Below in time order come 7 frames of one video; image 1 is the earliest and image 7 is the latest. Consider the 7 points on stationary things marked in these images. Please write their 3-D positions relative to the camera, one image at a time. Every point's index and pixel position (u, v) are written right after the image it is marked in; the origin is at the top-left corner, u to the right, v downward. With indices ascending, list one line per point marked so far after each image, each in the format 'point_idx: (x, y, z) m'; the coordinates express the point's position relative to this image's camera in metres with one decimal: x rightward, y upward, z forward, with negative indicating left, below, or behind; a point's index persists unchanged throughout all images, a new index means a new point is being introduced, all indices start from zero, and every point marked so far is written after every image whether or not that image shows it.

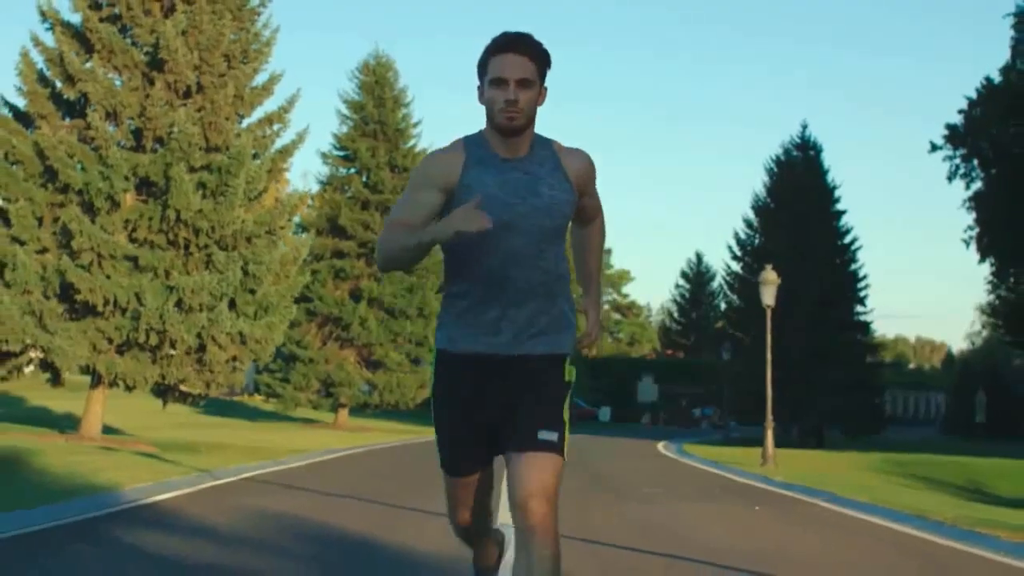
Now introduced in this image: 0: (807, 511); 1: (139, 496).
0: (+3.6, -2.7, +16.6) m
1: (-3.9, -2.2, +14.6) m
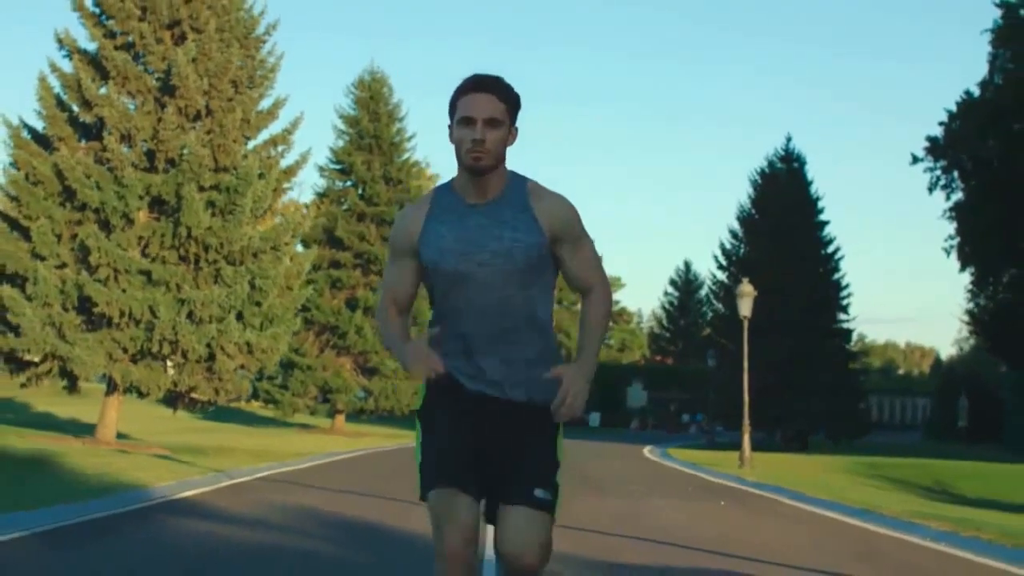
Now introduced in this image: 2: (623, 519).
0: (+3.5, -2.9, +18.4) m
1: (-4.0, -2.4, +16.3) m
2: (+1.3, -2.6, +15.8) m
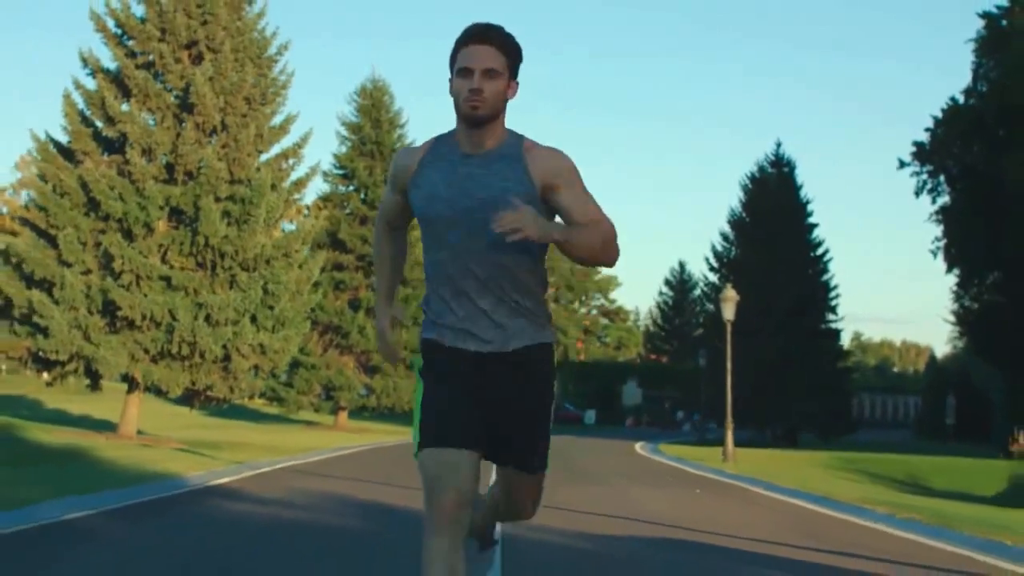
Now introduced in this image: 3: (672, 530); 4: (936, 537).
0: (+3.4, -3.0, +20.3) m
1: (-4.1, -2.6, +18.2) m
2: (+1.3, -2.8, +17.8) m
3: (+1.8, -2.5, +14.4) m
4: (+4.3, -2.5, +13.9) m
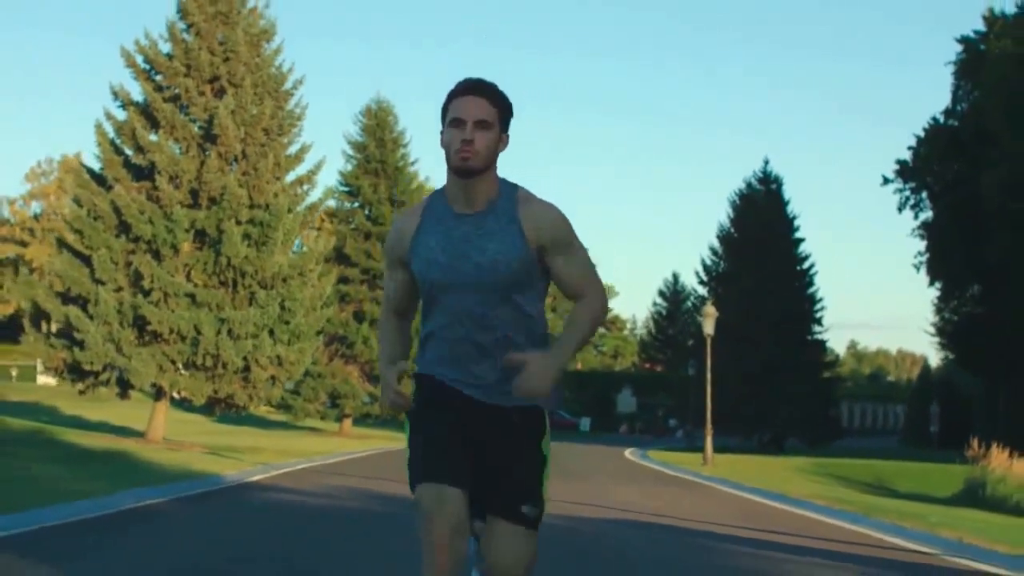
0: (+3.4, -3.4, +23.1) m
1: (-4.1, -2.9, +21.0) m
2: (+1.2, -3.1, +20.5) m
3: (+1.7, -2.9, +17.1) m
4: (+4.3, -2.8, +16.7) m
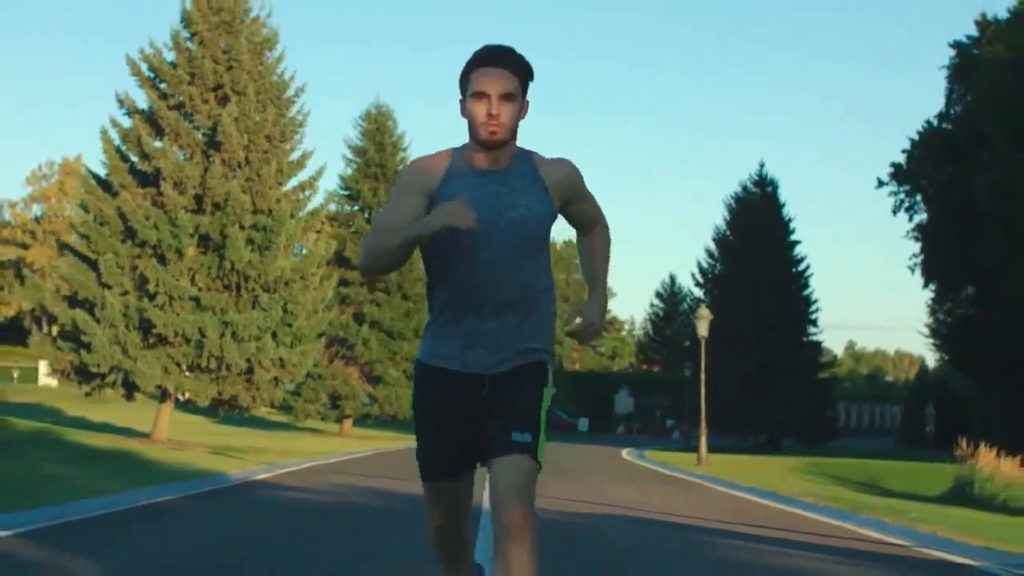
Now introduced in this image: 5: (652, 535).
0: (+3.3, -3.5, +23.8) m
1: (-4.2, -3.0, +21.7) m
2: (+1.2, -3.2, +21.2) m
3: (+1.7, -2.9, +17.8) m
4: (+4.2, -2.9, +17.4) m
5: (+1.5, -2.7, +14.9) m
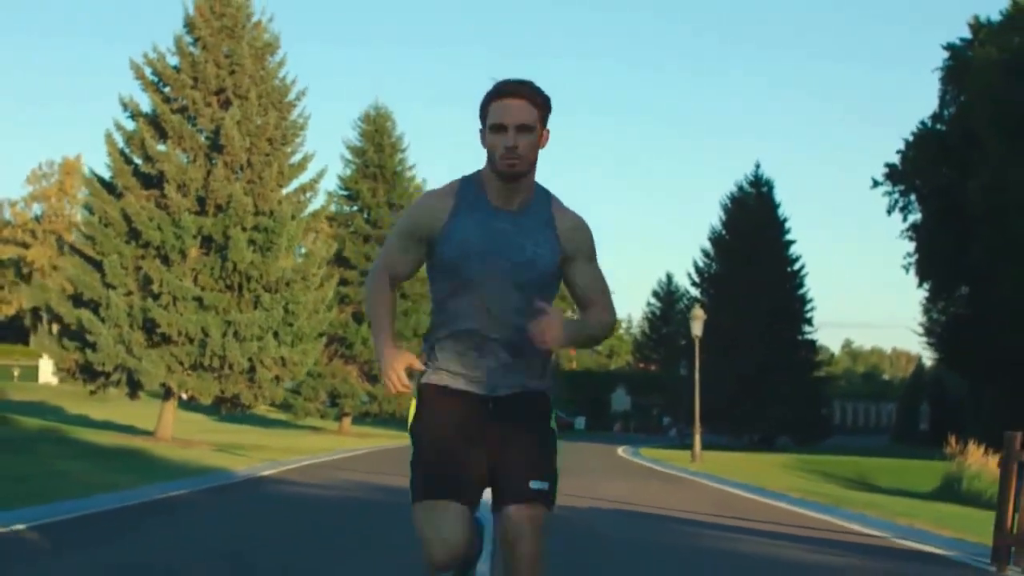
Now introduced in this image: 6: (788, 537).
0: (+3.3, -3.5, +24.5) m
1: (-4.2, -3.0, +22.3) m
2: (+1.1, -3.2, +21.9) m
3: (+1.6, -3.0, +18.5) m
4: (+4.2, -2.9, +18.1) m
5: (+1.5, -2.7, +15.6) m
6: (+2.9, -2.6, +14.5) m
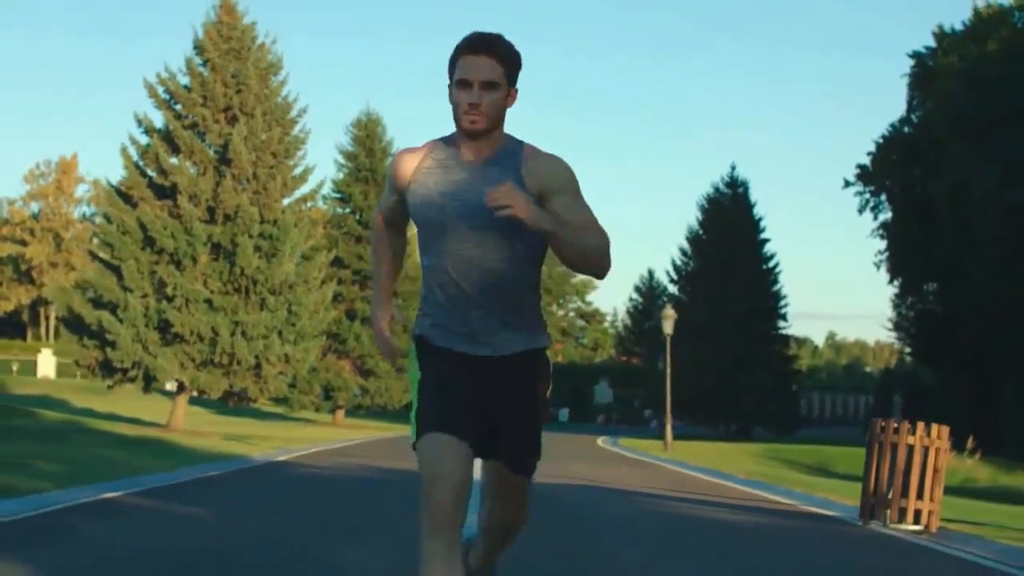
0: (+3.0, -3.6, +27.6) m
1: (-4.5, -3.1, +25.4) m
2: (+0.9, -3.4, +25.0) m
3: (+1.4, -3.1, +21.6) m
4: (+4.0, -3.1, +21.2) m
5: (+1.3, -2.9, +18.7) m
6: (+2.7, -2.8, +17.6) m
